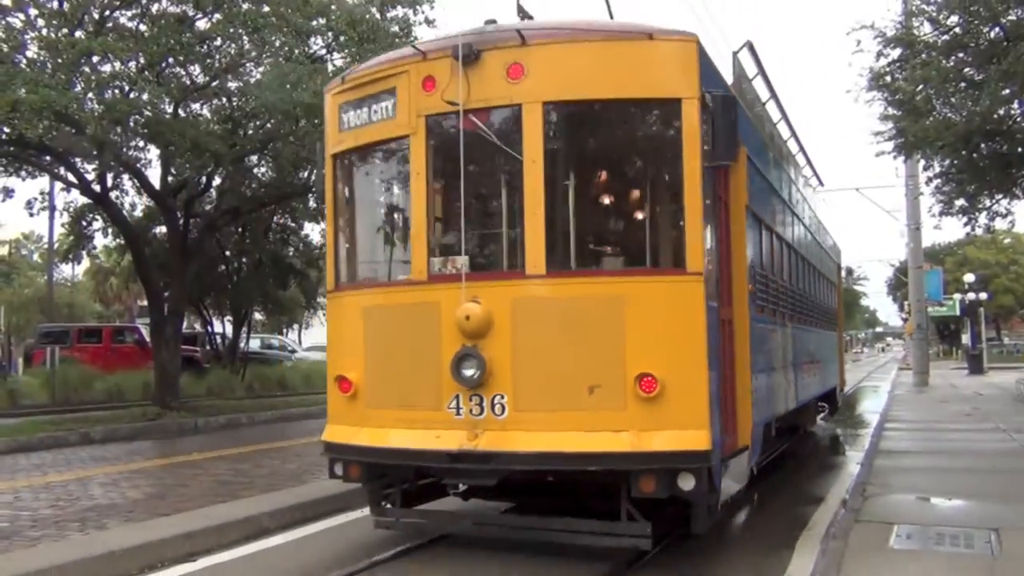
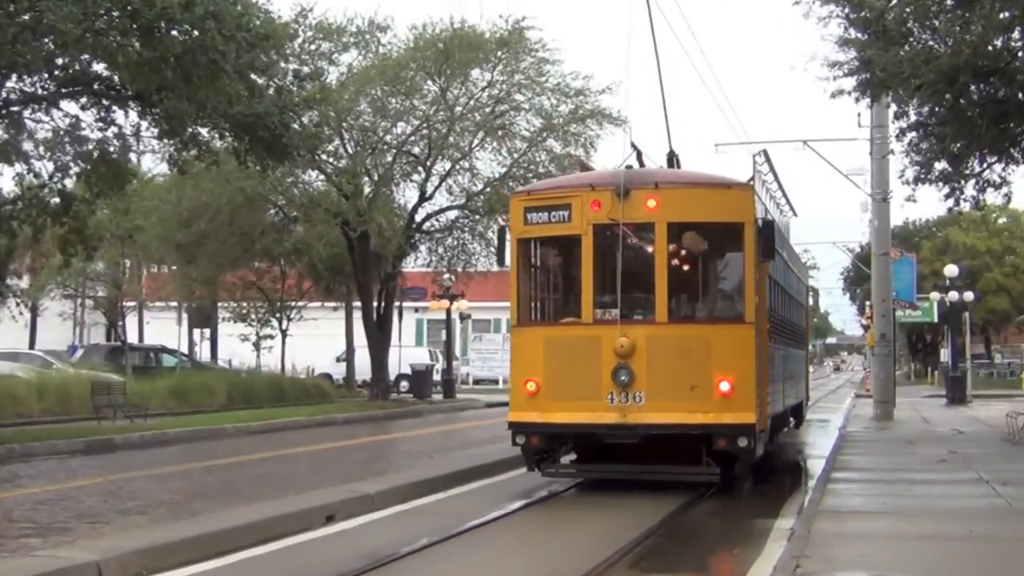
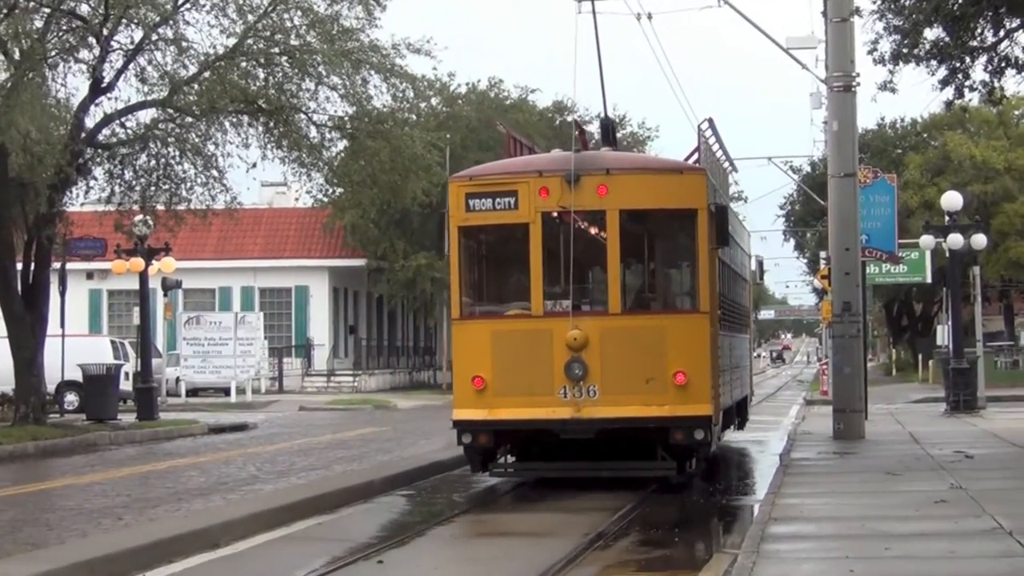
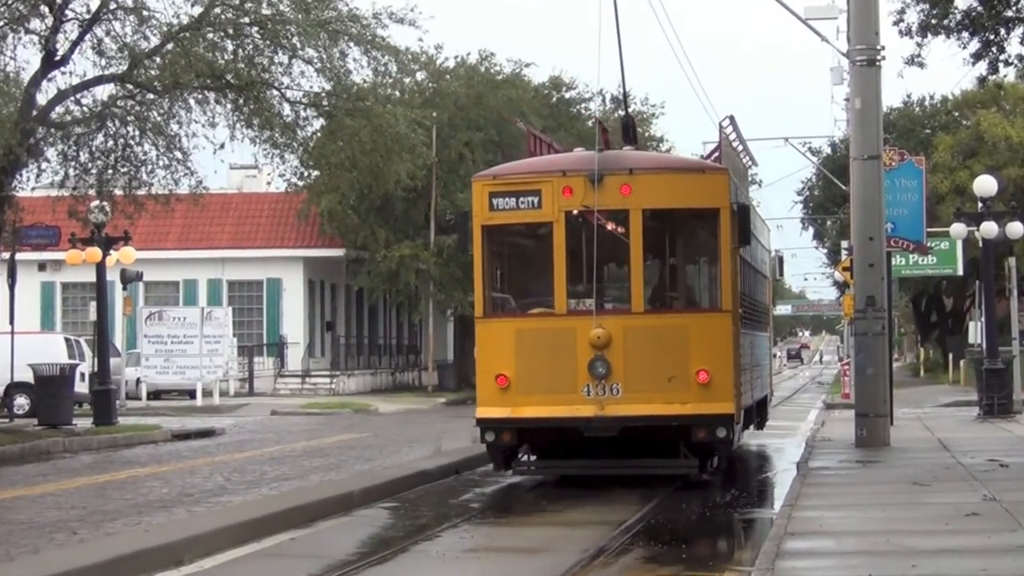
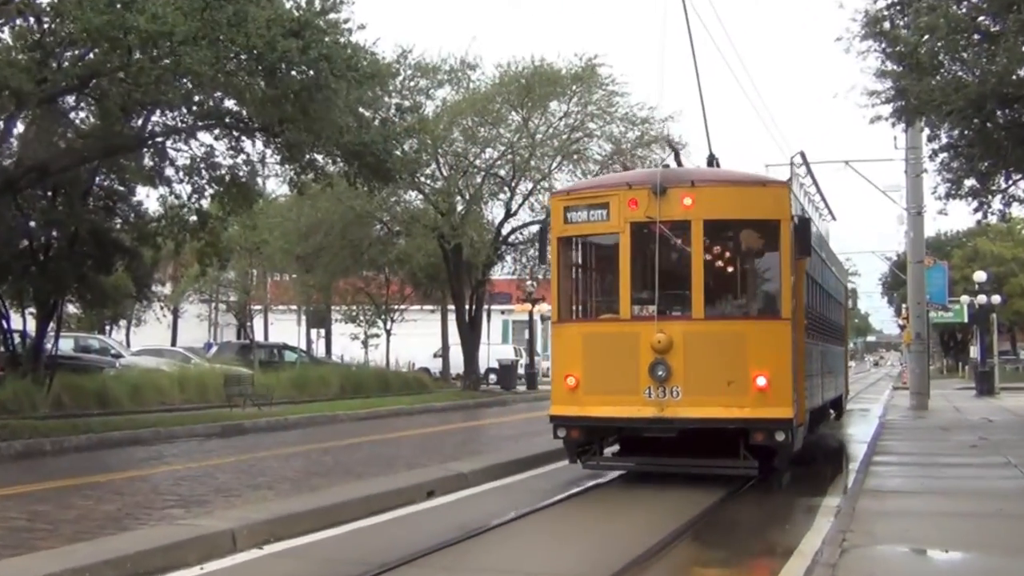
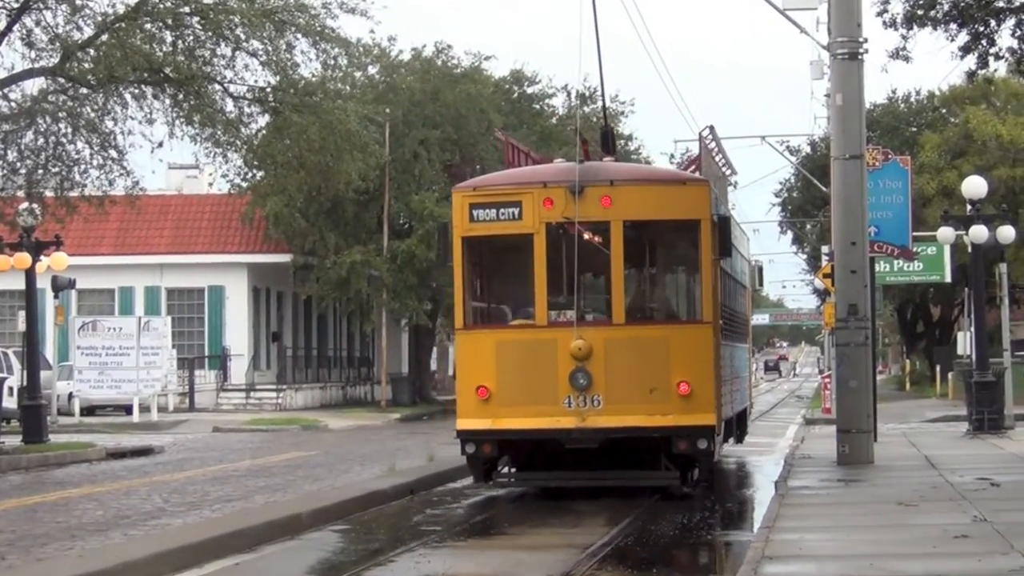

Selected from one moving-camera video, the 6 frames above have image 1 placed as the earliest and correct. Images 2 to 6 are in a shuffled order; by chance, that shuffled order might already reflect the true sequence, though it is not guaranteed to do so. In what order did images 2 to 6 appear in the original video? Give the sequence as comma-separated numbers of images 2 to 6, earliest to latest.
5, 2, 3, 4, 6
